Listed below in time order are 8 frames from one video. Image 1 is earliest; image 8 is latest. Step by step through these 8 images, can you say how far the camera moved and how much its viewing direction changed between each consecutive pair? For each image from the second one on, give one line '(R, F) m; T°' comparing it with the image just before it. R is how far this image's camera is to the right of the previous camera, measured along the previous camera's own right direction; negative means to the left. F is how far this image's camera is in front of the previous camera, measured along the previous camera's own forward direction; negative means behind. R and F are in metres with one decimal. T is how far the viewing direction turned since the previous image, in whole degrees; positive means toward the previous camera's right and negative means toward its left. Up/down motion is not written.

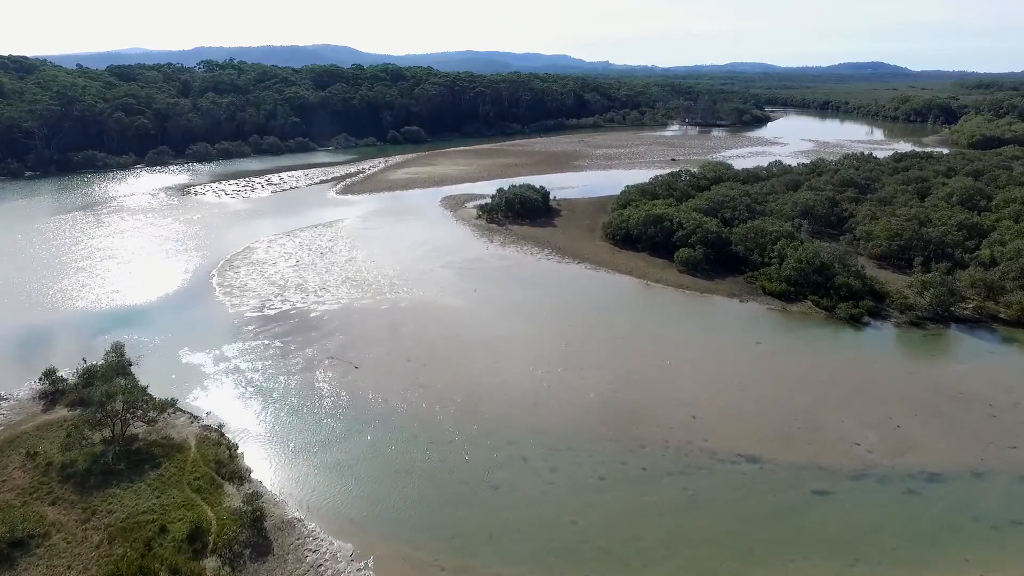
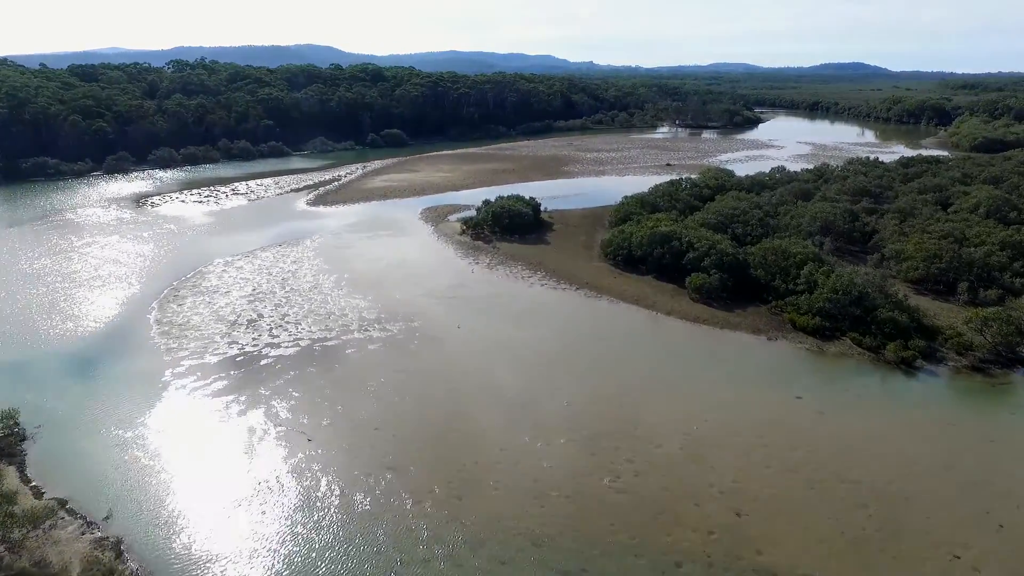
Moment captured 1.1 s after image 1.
(-0.1, +2.8) m; +1°
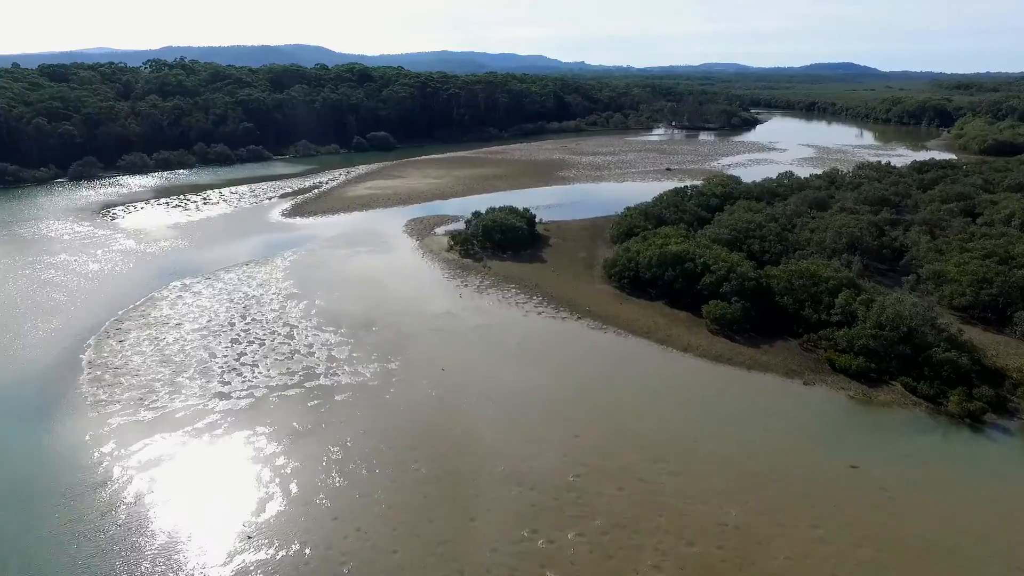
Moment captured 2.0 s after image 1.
(0.0, +2.4) m; +1°
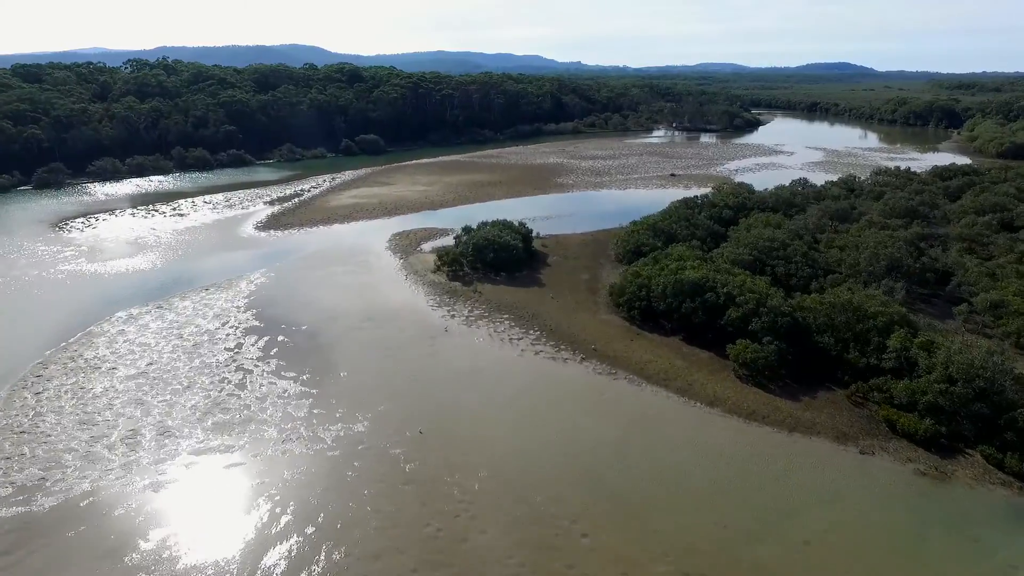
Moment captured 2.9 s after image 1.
(+0.1, +2.5) m; 0°
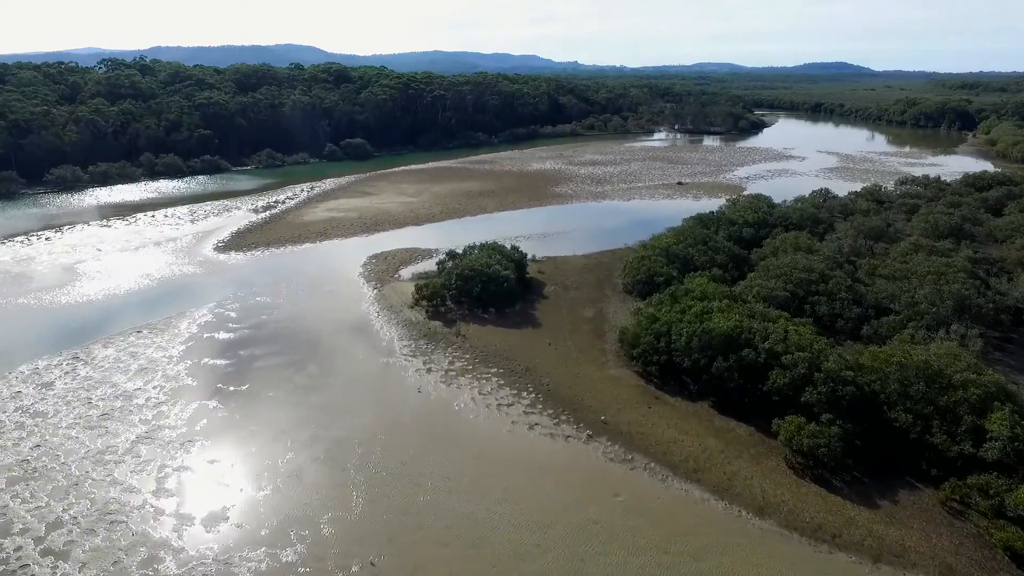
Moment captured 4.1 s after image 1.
(+0.2, +3.2) m; 0°
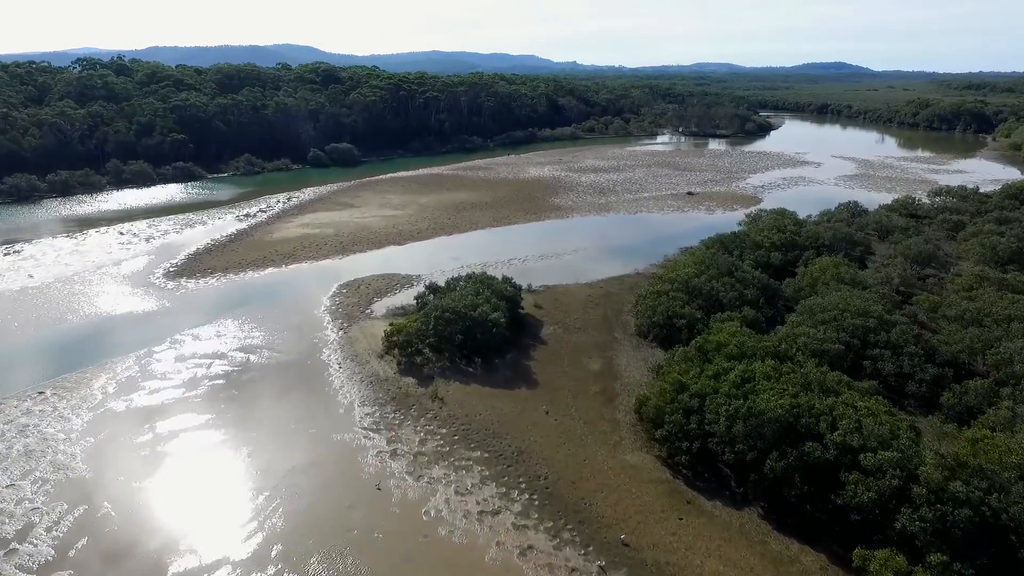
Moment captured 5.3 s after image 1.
(+0.2, +3.2) m; 0°
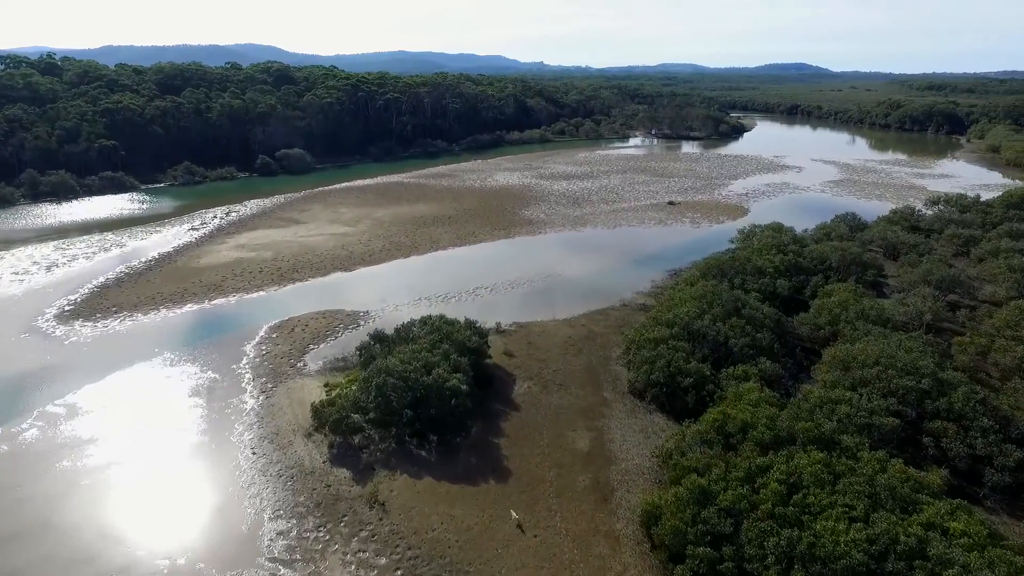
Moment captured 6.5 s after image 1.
(+0.2, +3.2) m; +3°
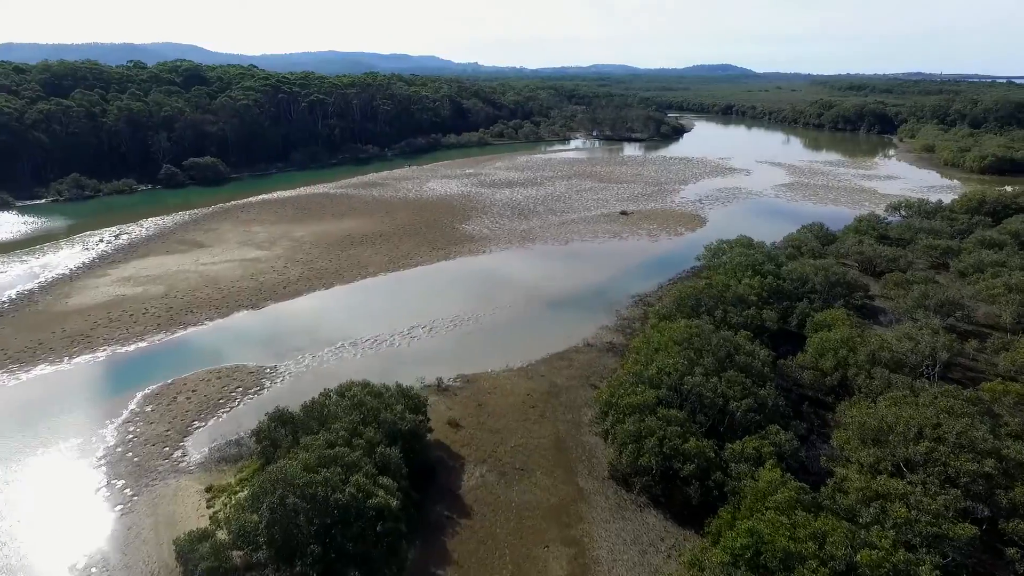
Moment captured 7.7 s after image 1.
(0.0, +3.2) m; +5°
